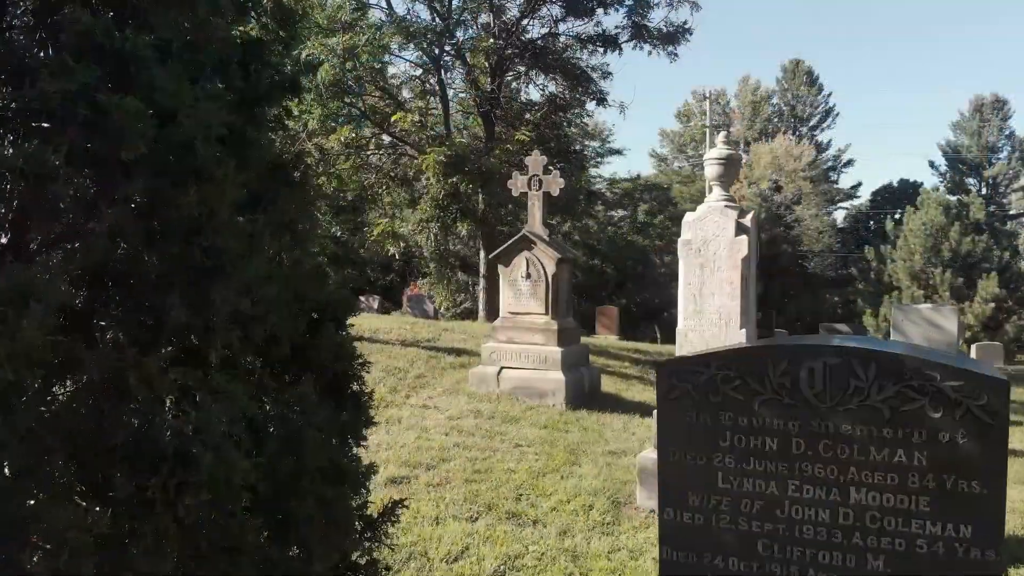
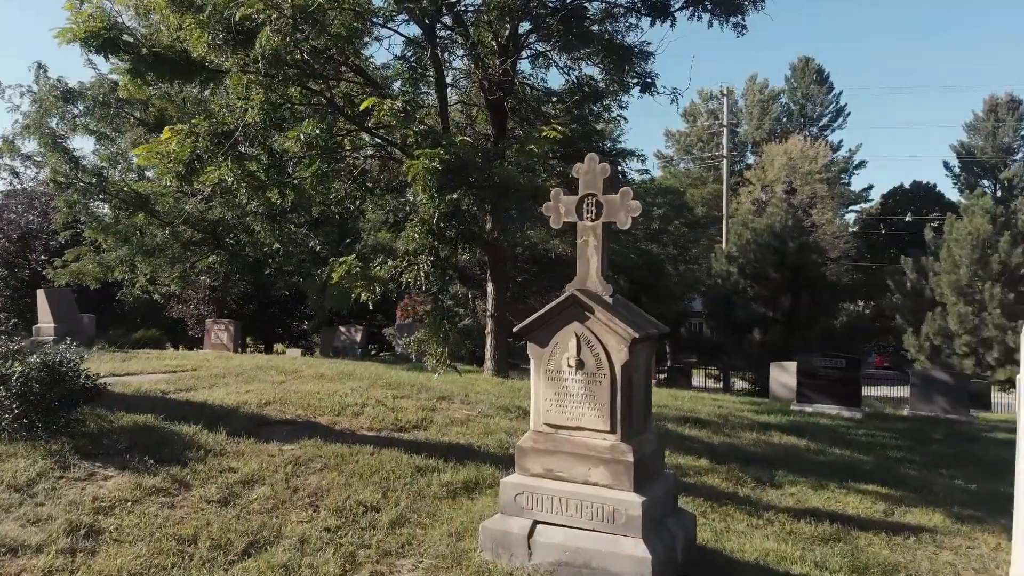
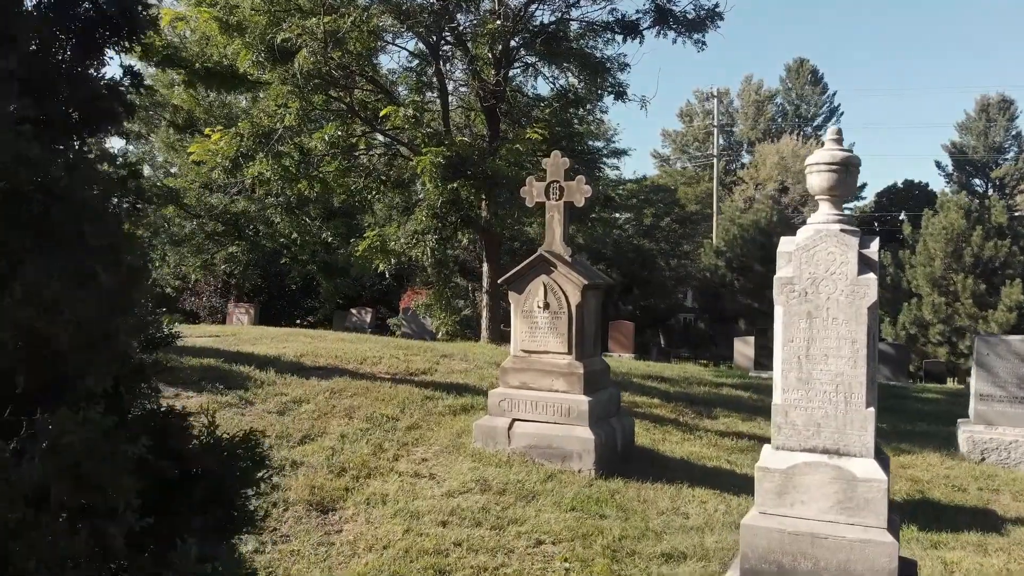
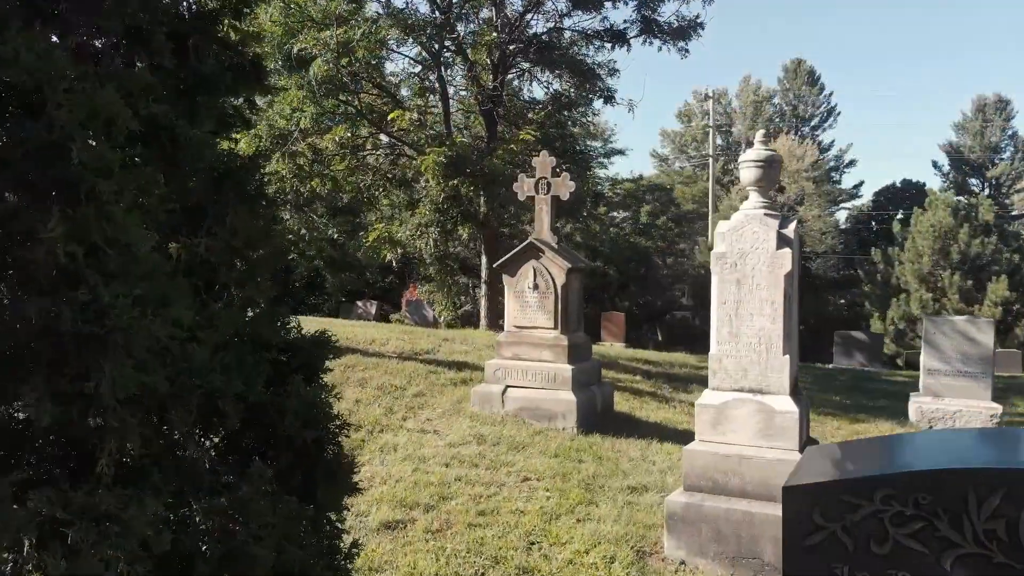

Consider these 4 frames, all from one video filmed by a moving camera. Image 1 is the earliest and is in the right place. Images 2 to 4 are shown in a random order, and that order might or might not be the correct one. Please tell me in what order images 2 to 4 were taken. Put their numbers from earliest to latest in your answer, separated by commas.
4, 3, 2
